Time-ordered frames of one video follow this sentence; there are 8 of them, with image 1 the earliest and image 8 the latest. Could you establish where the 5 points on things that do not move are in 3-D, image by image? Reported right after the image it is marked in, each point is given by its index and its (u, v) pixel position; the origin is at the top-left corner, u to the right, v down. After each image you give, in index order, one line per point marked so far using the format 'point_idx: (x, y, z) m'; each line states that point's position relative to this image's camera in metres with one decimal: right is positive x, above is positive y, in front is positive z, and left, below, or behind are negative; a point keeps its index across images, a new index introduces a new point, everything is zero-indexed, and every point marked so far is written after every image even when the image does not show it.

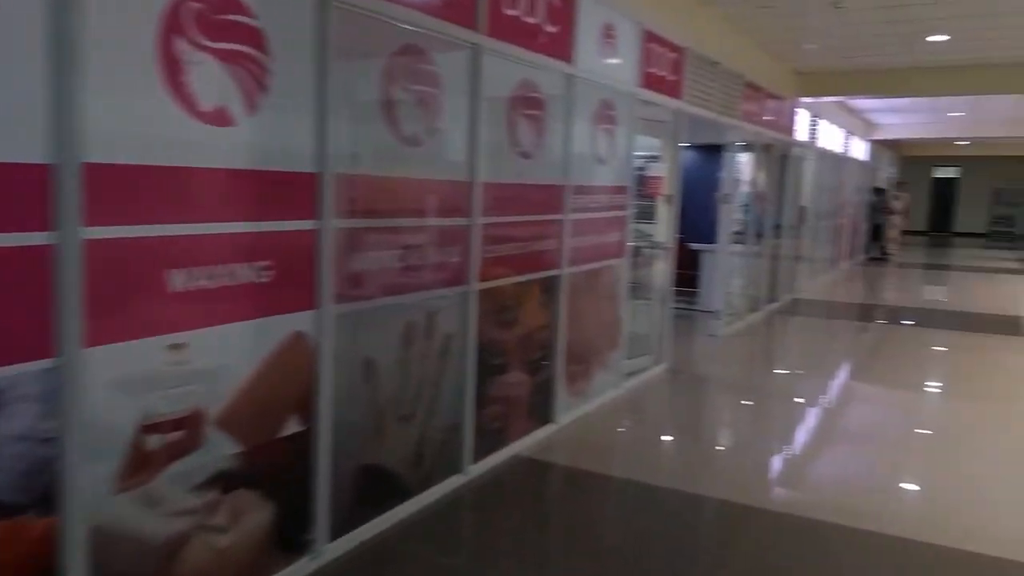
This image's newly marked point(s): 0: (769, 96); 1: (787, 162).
0: (+2.7, +2.0, +8.0) m
1: (+3.3, +1.5, +9.2) m
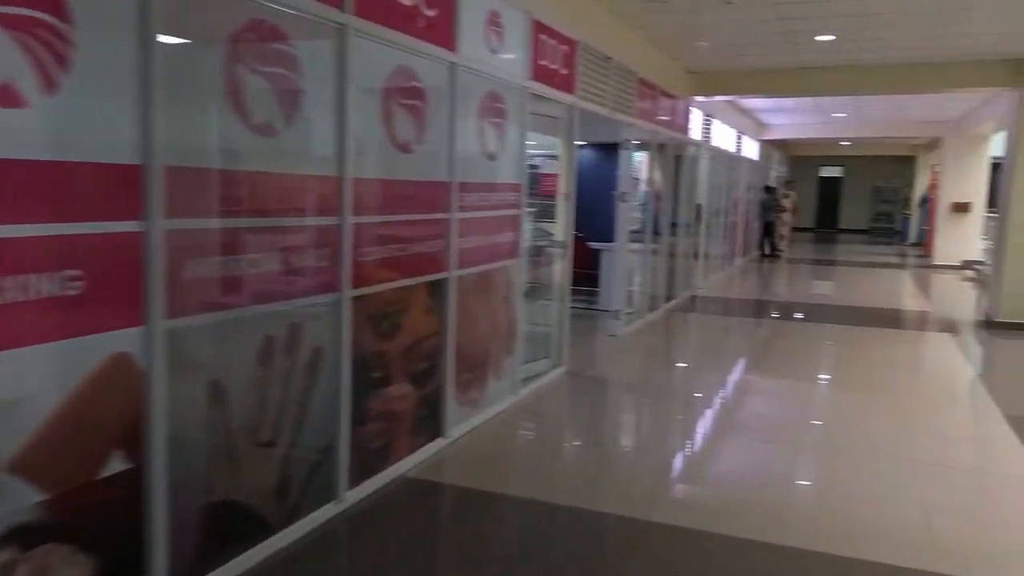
0: (+1.6, +2.0, +8.0) m
1: (+2.1, +1.5, +9.3) m
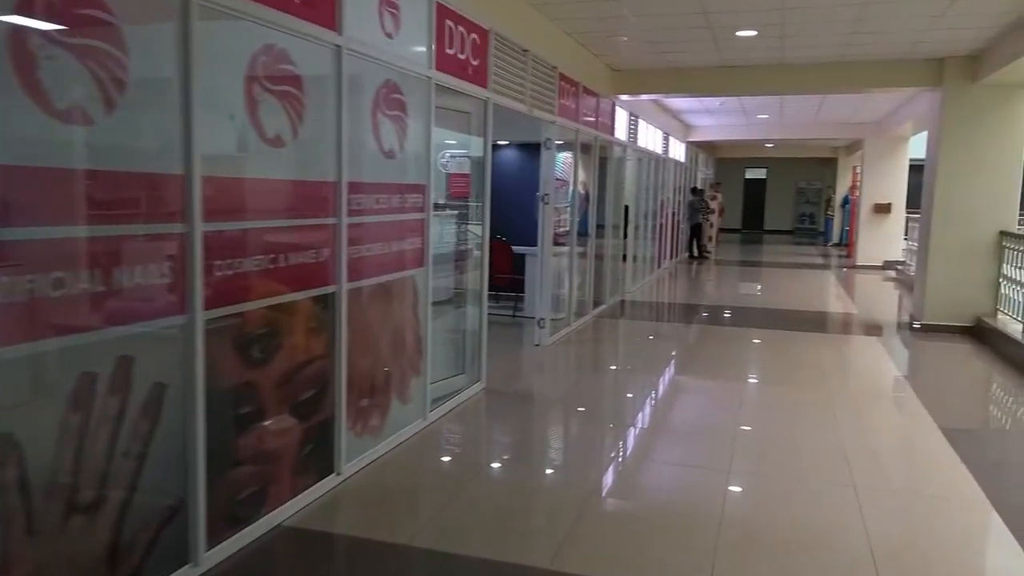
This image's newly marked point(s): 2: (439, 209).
0: (+0.7, +2.0, +7.7) m
1: (+1.1, +1.5, +9.0) m
2: (-0.4, +0.5, +4.7) m
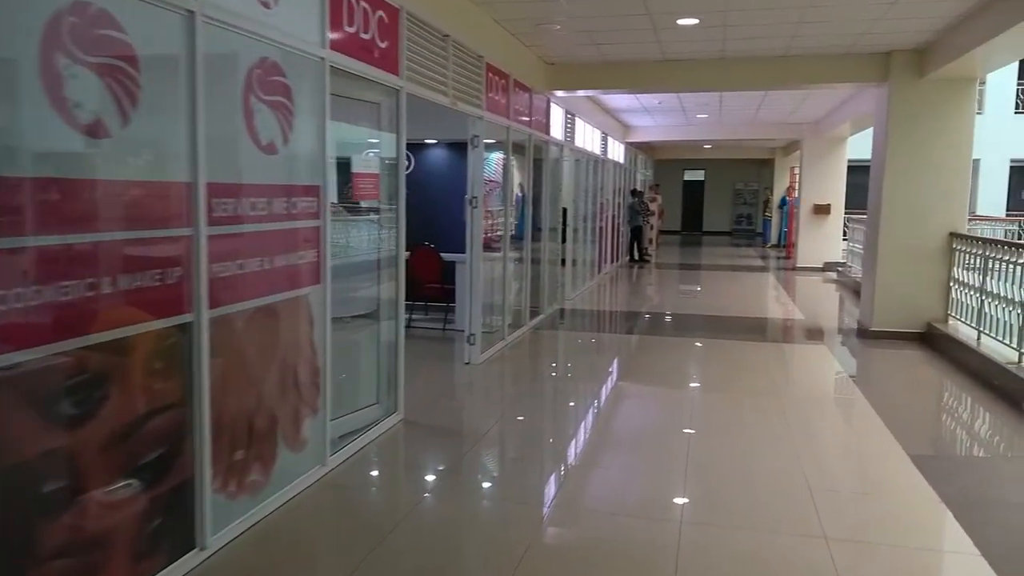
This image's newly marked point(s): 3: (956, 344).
0: (+0.1, +1.9, +7.1) m
1: (+0.4, +1.4, +8.5) m
2: (-0.9, +0.4, +4.0) m
3: (+3.9, -0.5, +6.8) m
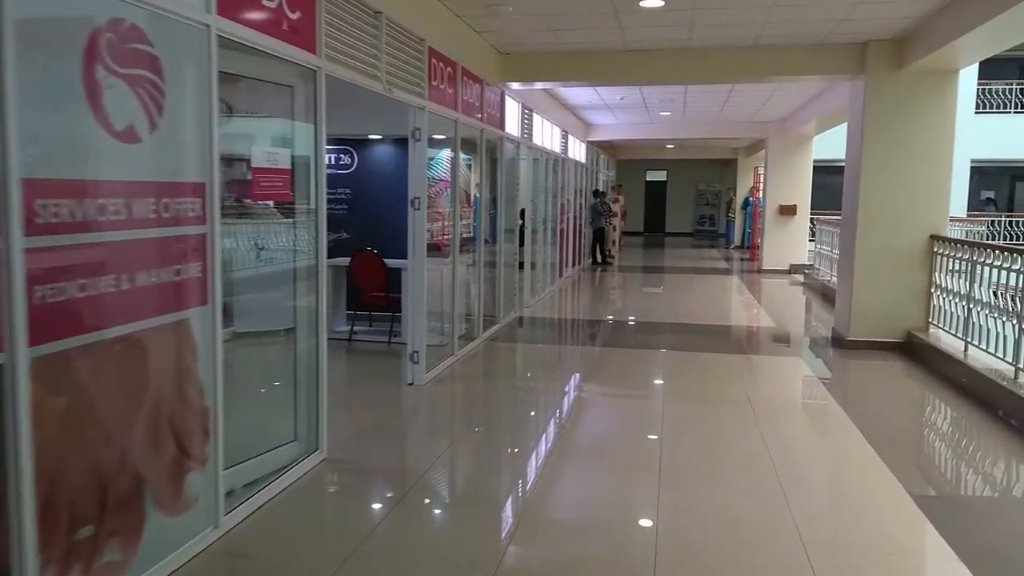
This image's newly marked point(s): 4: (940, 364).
0: (-0.4, +1.8, +6.5) m
1: (-0.1, +1.3, +7.9) m
2: (-1.2, +0.3, +3.4) m
3: (+3.5, -0.5, +6.3) m
4: (+3.5, -0.6, +6.3) m
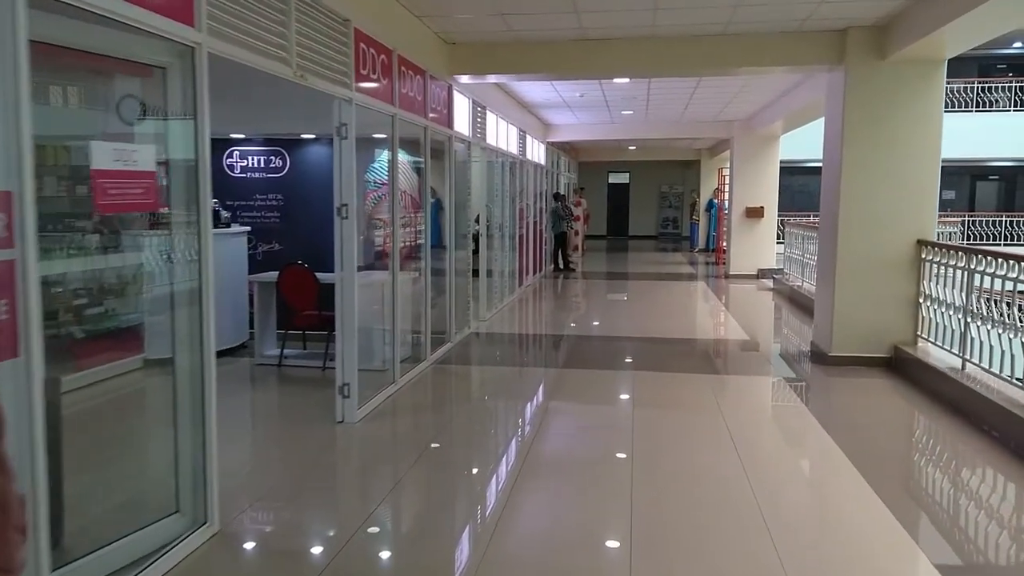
0: (-0.8, +1.7, +5.8) m
1: (-0.6, +1.2, +7.1) m
2: (-1.4, +0.2, +2.6) m
3: (+3.1, -0.6, +5.8) m
4: (+3.1, -0.7, +5.8) m
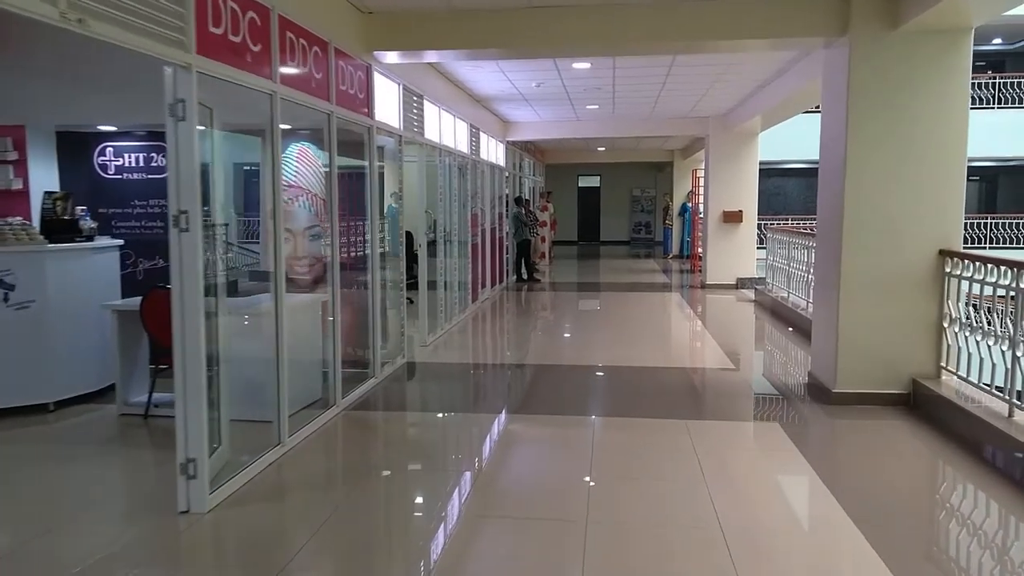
0: (-1.2, +1.5, +4.6) m
1: (-1.1, +1.0, +5.9) m
2: (-1.7, 0.0, +1.4) m
3: (+2.7, -0.8, +4.7) m
4: (+2.7, -0.8, +4.7) m
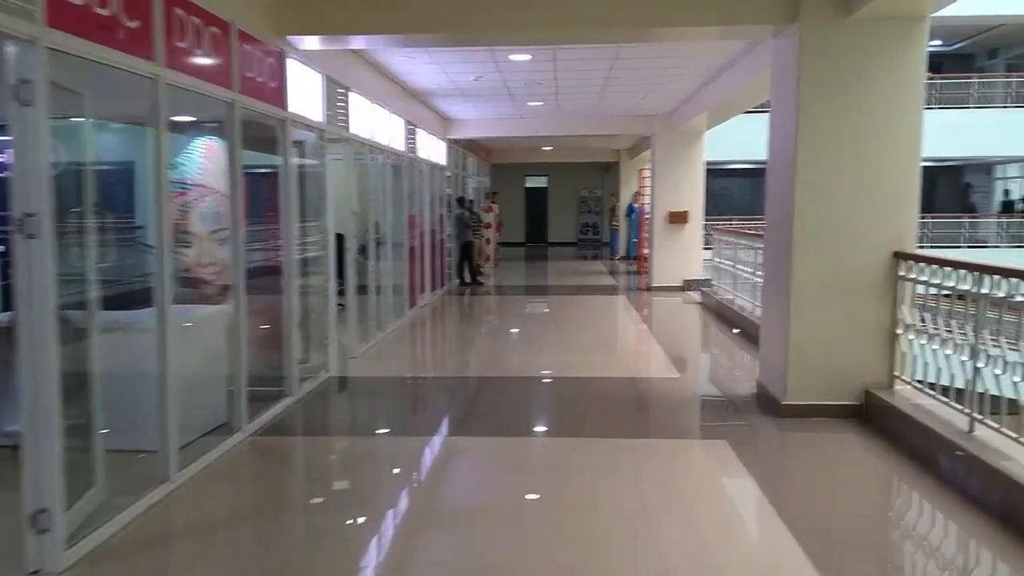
0: (-1.6, +1.4, +4.1) m
1: (-1.6, +0.9, +5.4) m
2: (-1.9, 0.0, +0.8) m
3: (+2.3, -0.8, +4.4) m
4: (+2.3, -0.8, +4.4) m
